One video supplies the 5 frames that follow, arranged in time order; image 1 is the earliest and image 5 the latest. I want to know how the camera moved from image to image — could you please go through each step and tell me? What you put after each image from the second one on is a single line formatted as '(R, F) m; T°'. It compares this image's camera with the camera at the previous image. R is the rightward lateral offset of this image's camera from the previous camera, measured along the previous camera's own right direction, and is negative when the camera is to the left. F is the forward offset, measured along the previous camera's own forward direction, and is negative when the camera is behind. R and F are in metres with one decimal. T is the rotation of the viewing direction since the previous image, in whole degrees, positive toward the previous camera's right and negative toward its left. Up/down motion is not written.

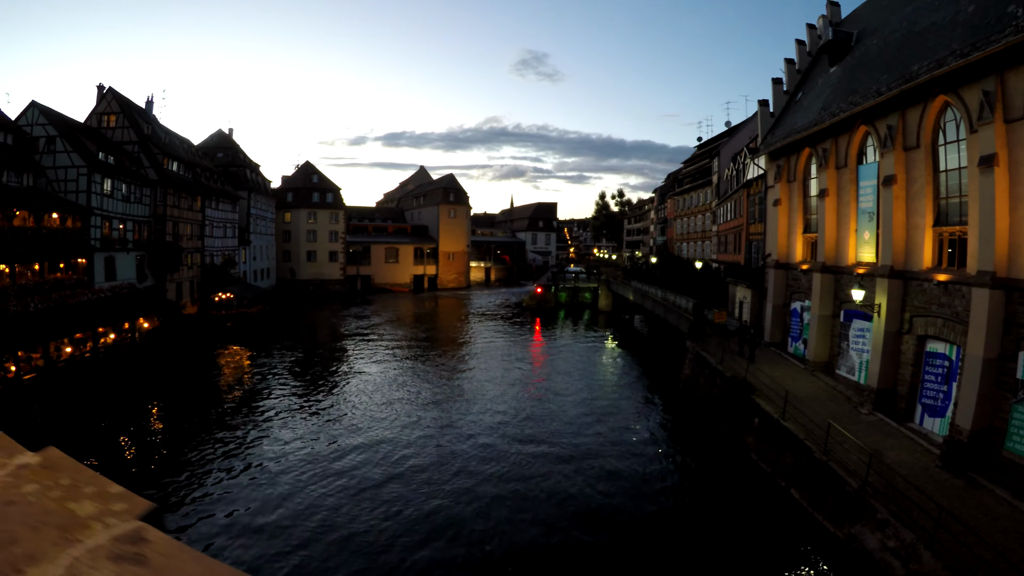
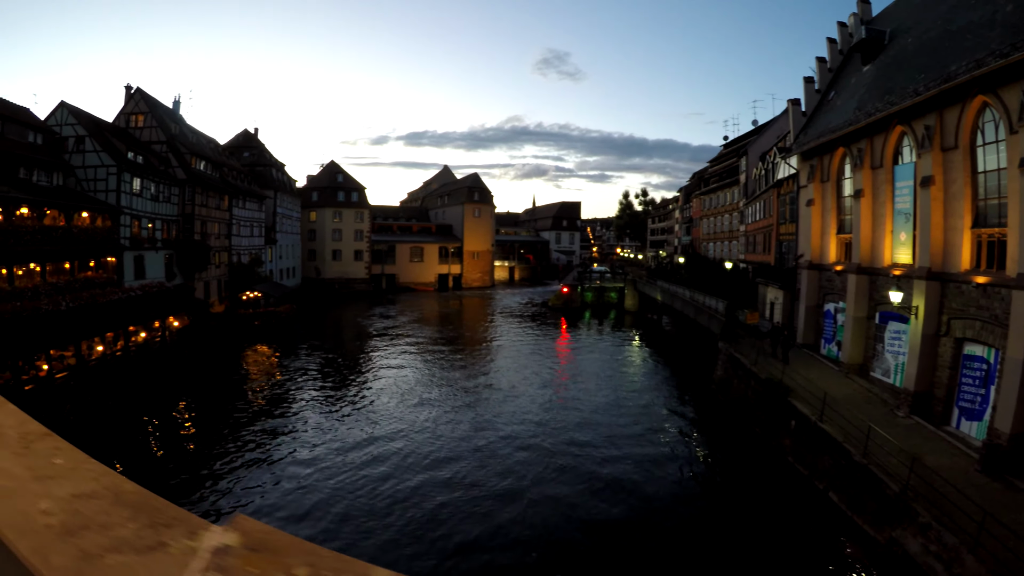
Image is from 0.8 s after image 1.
(-0.7, -0.1) m; -1°
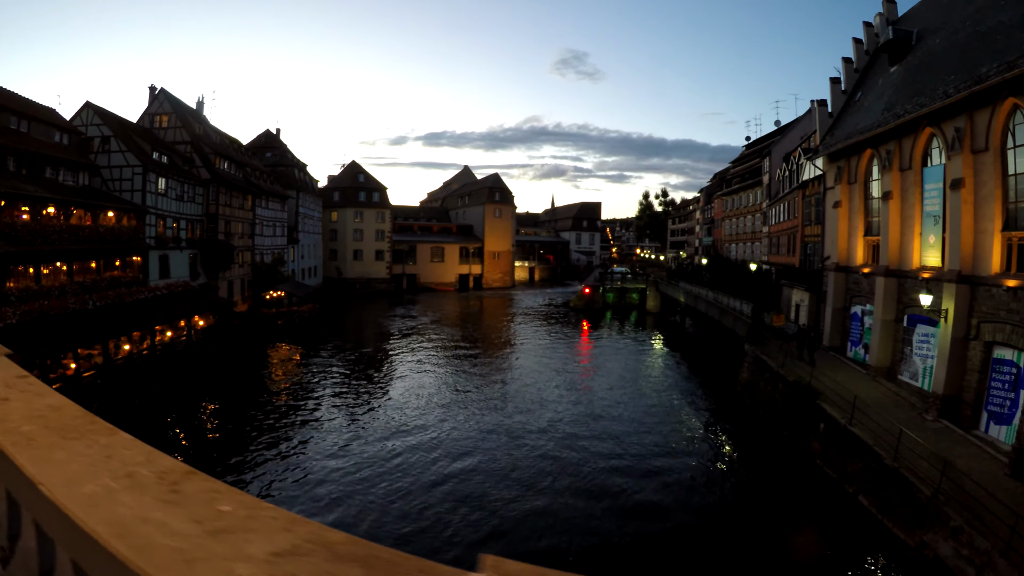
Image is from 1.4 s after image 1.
(-0.6, -0.1) m; -1°
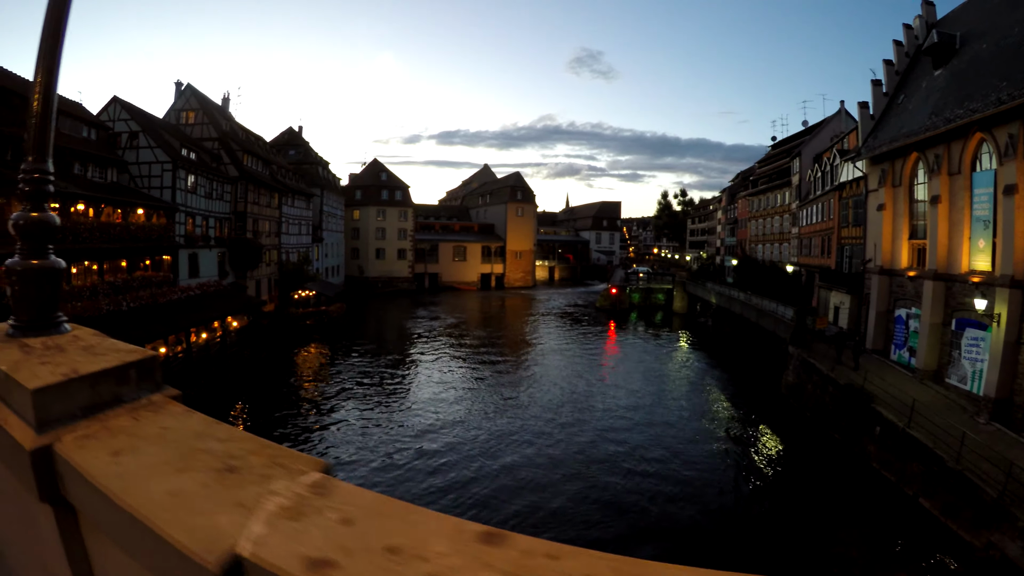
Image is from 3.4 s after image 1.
(-1.8, +0.3) m; +1°
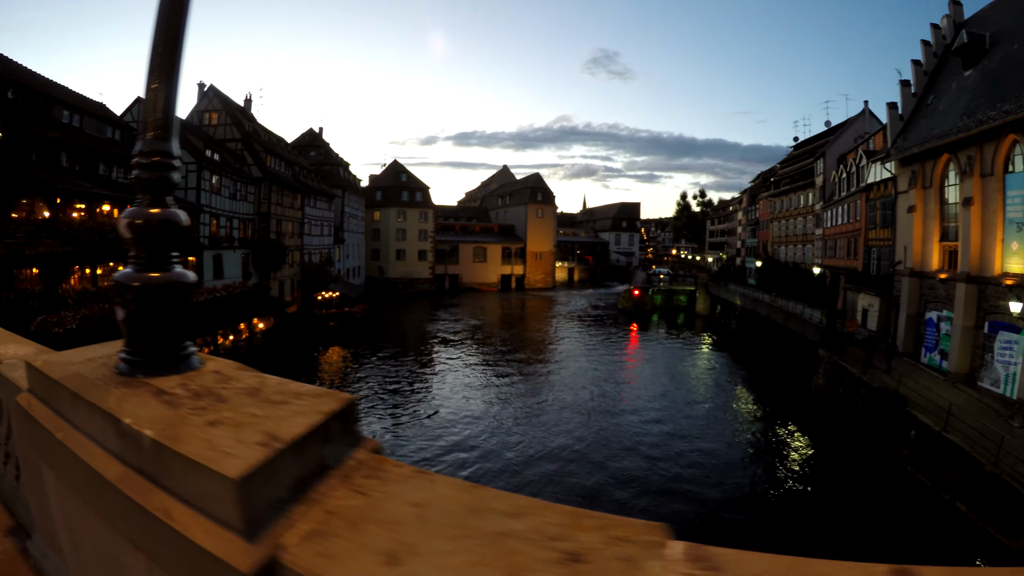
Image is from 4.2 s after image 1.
(-0.7, 0.0) m; -1°
